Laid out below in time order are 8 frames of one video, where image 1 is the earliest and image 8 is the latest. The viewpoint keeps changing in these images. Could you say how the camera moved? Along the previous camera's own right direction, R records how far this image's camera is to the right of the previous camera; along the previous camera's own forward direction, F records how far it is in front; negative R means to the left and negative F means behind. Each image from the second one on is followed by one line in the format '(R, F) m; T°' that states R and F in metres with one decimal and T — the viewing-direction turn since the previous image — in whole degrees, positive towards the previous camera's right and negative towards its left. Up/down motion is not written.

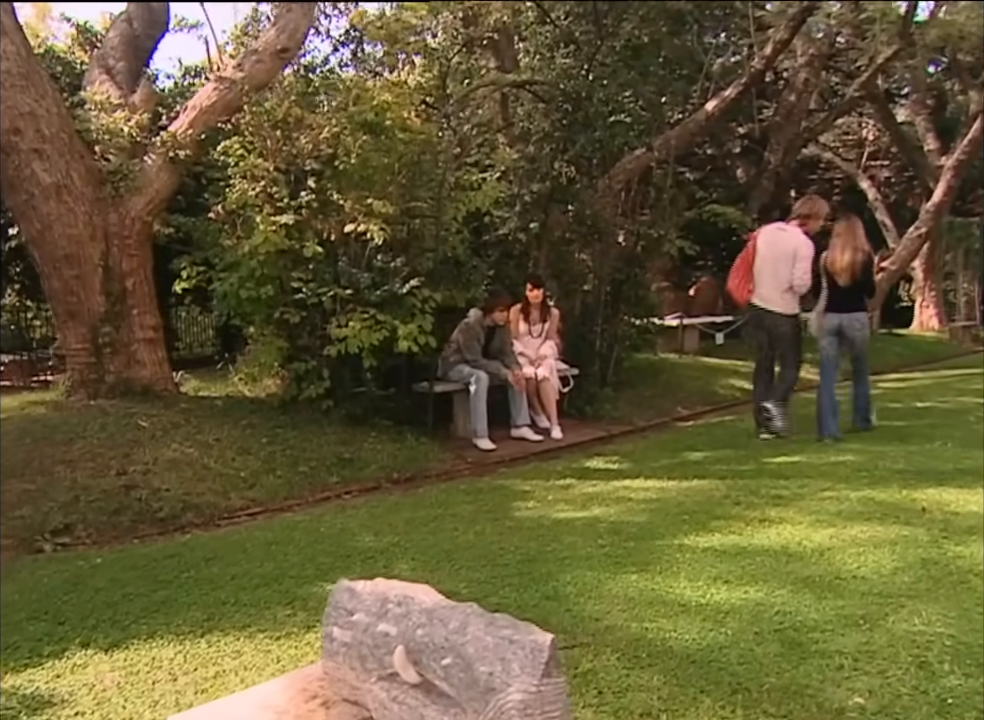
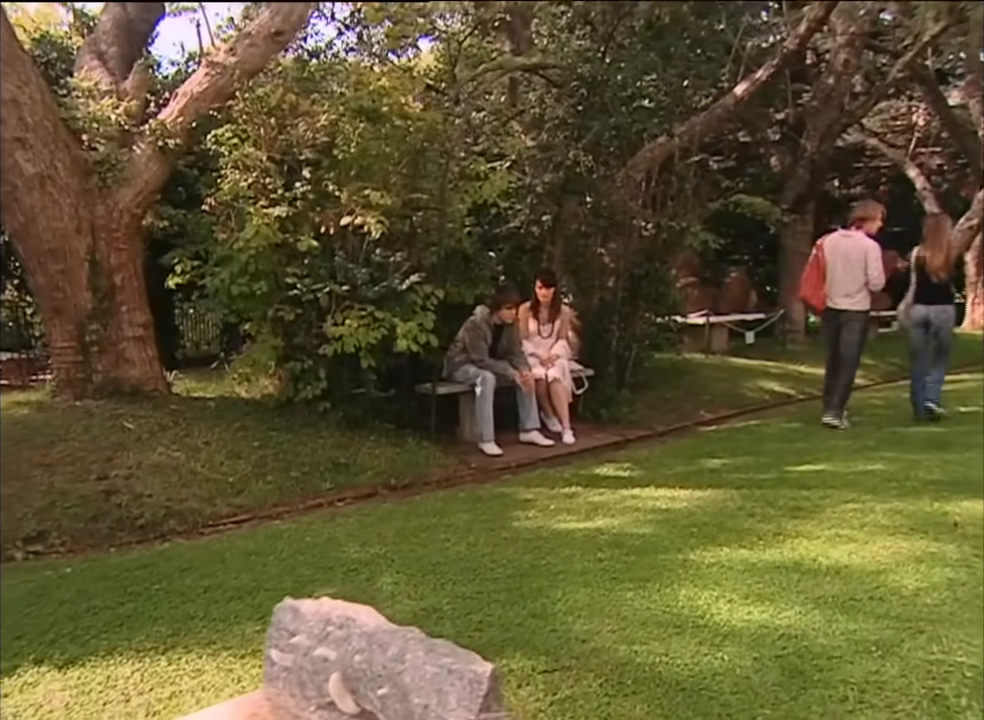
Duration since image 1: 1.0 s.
(+0.4, +0.4) m; -4°
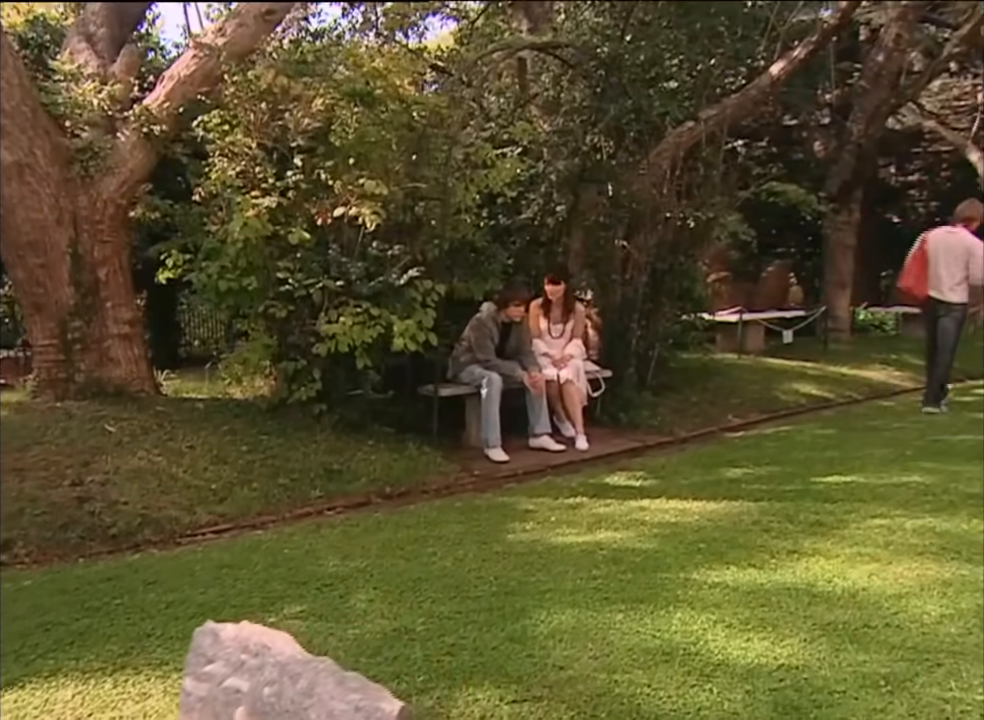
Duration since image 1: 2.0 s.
(+0.5, +0.5) m; -4°
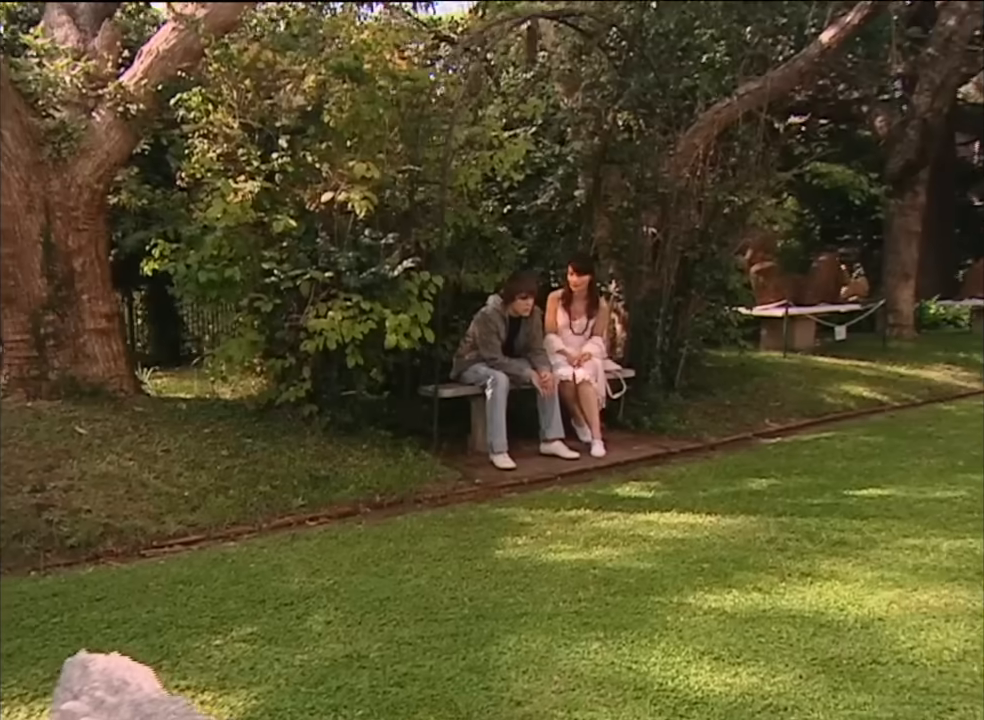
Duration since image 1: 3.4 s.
(+0.6, +0.6) m; -6°
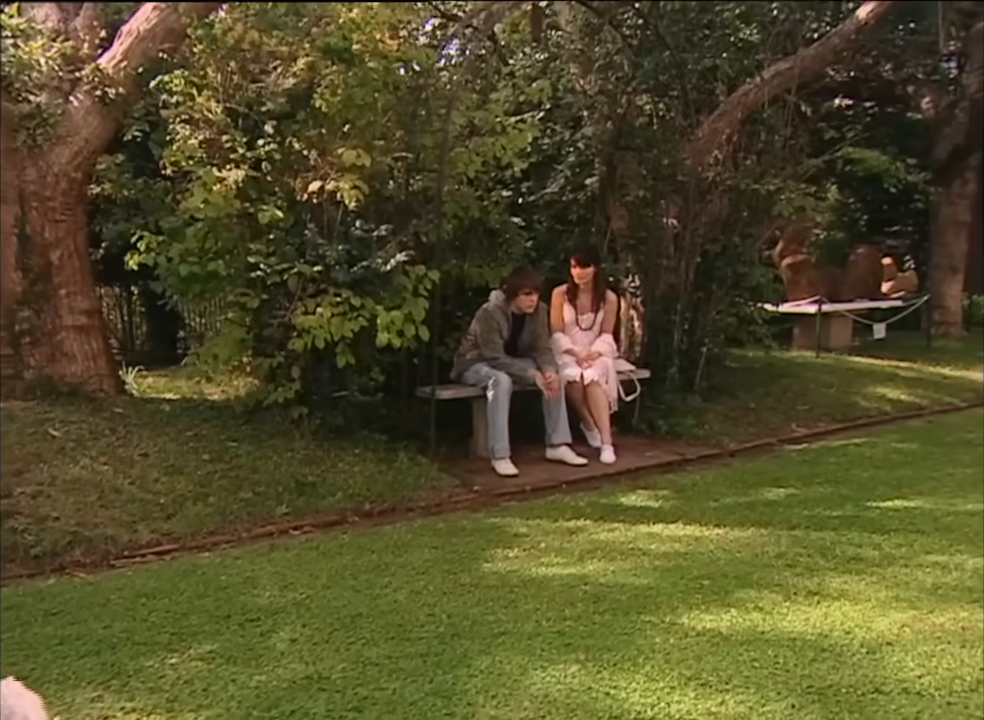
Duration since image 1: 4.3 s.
(+0.4, +0.4) m; -3°
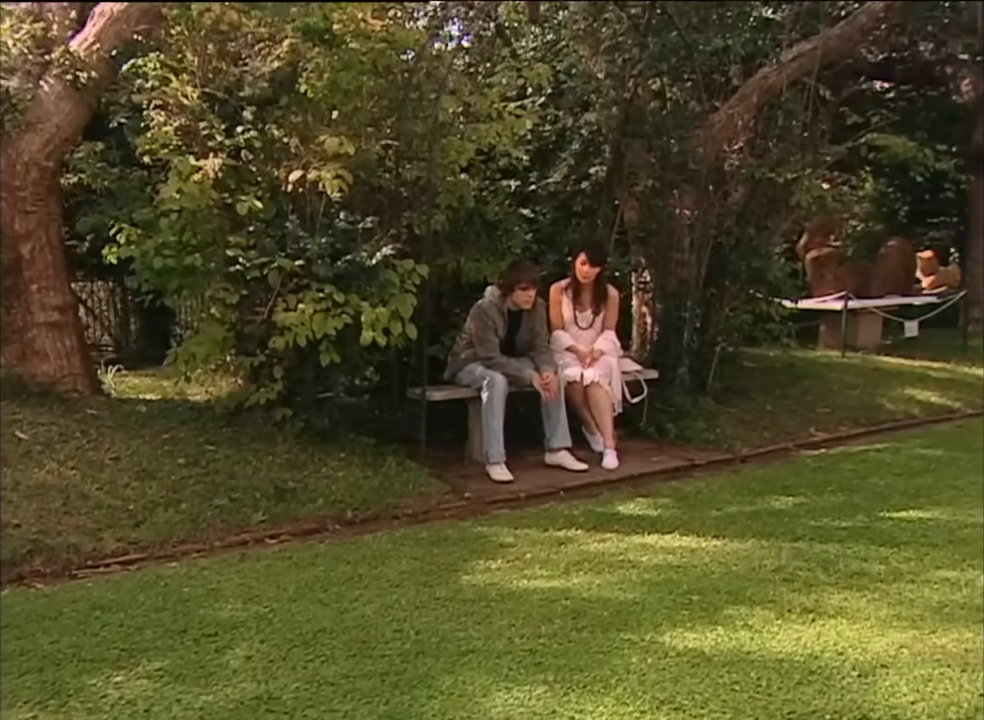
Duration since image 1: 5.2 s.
(+0.3, +0.4) m; -3°
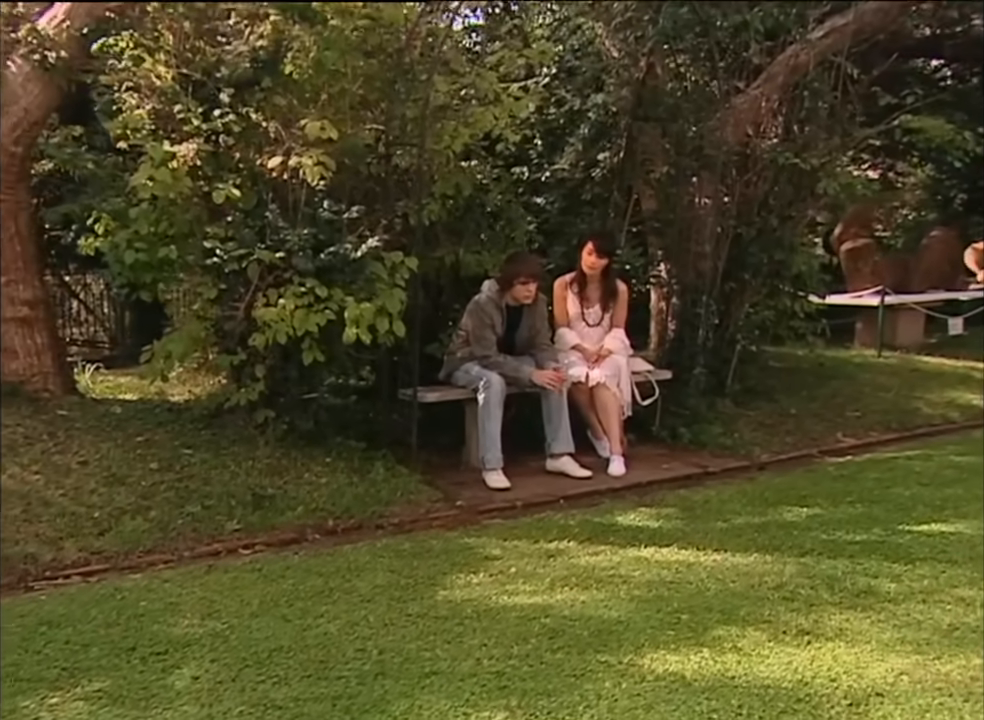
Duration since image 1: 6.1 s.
(+0.3, +0.4) m; -3°
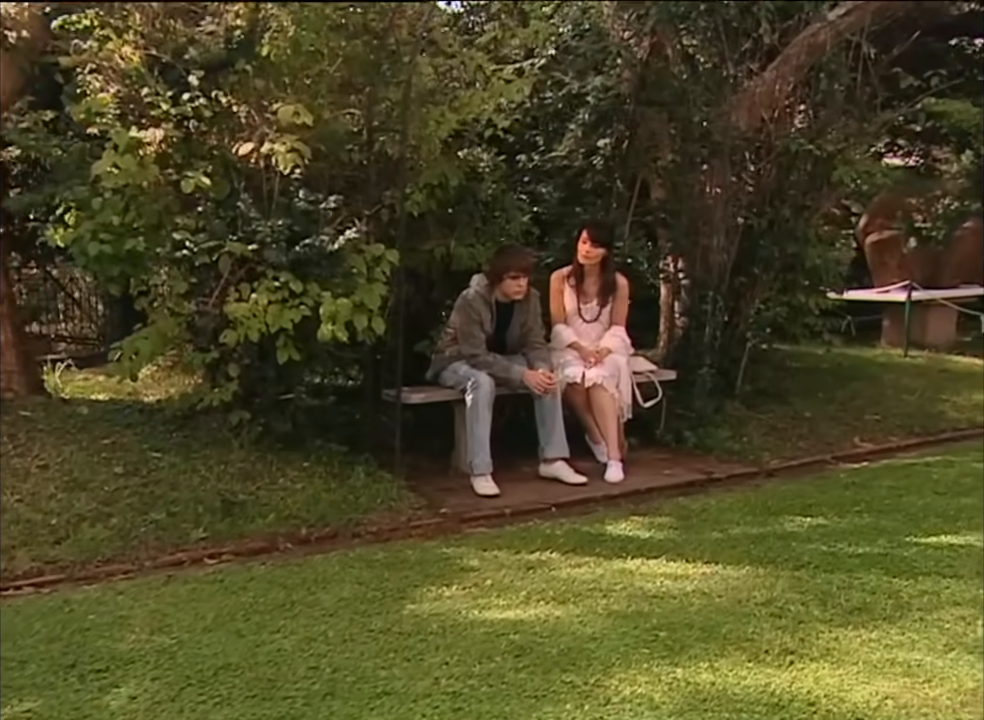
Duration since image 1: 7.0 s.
(+0.3, +0.4) m; -2°
